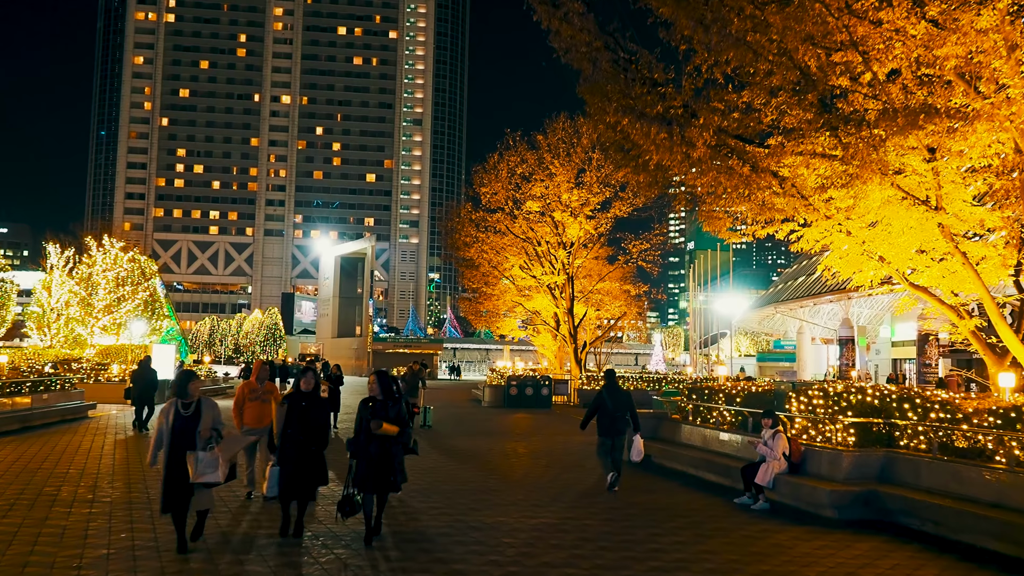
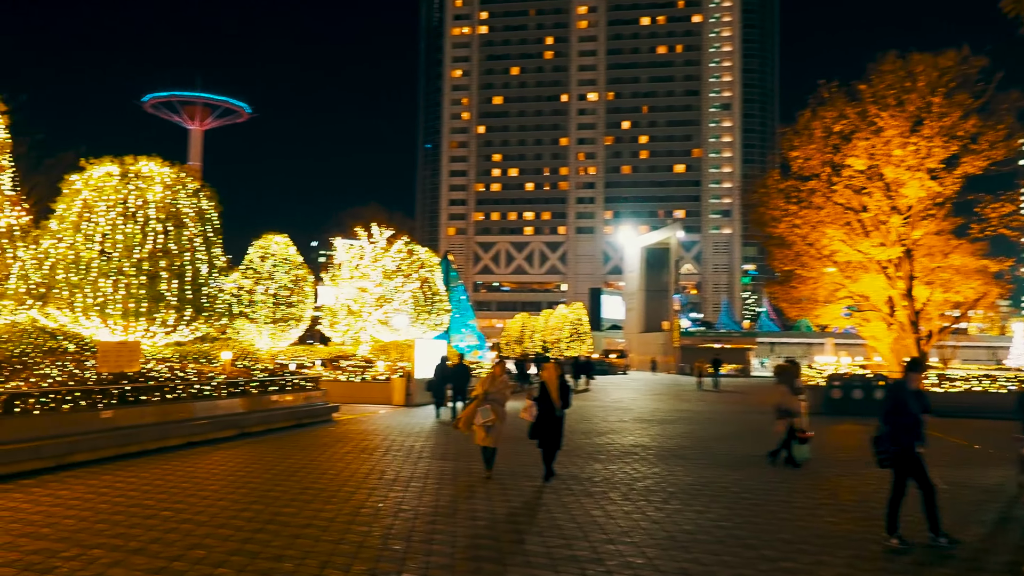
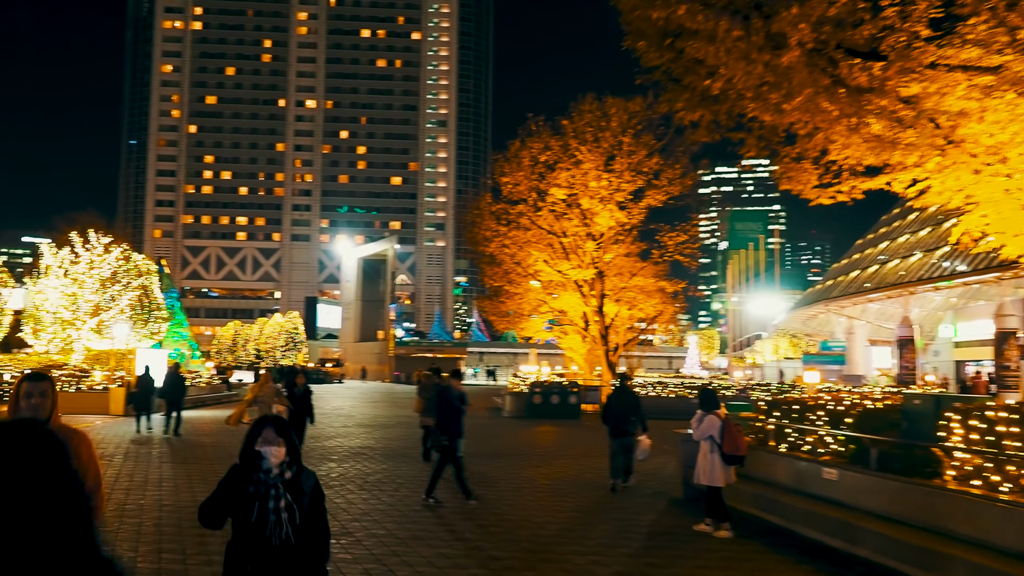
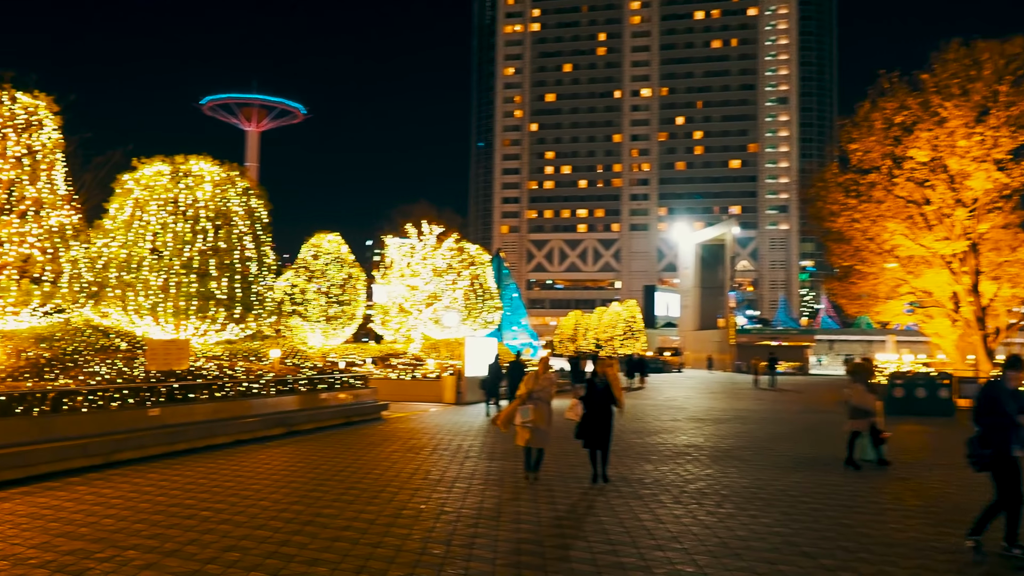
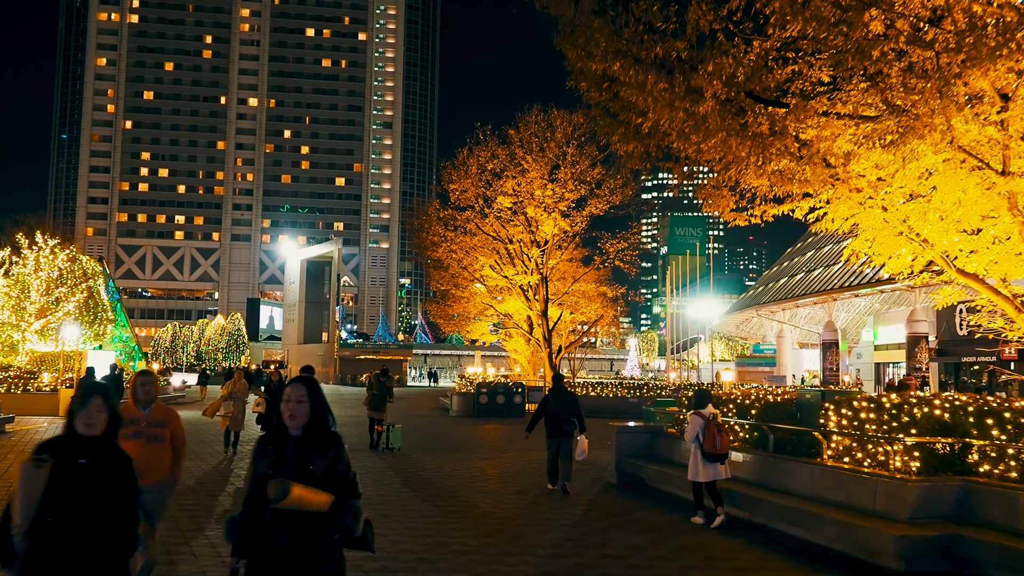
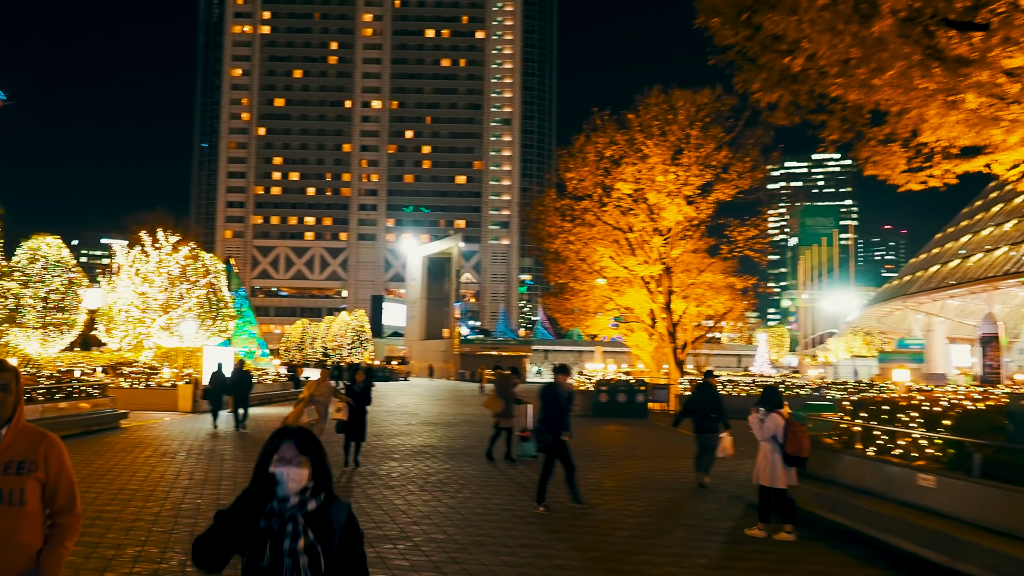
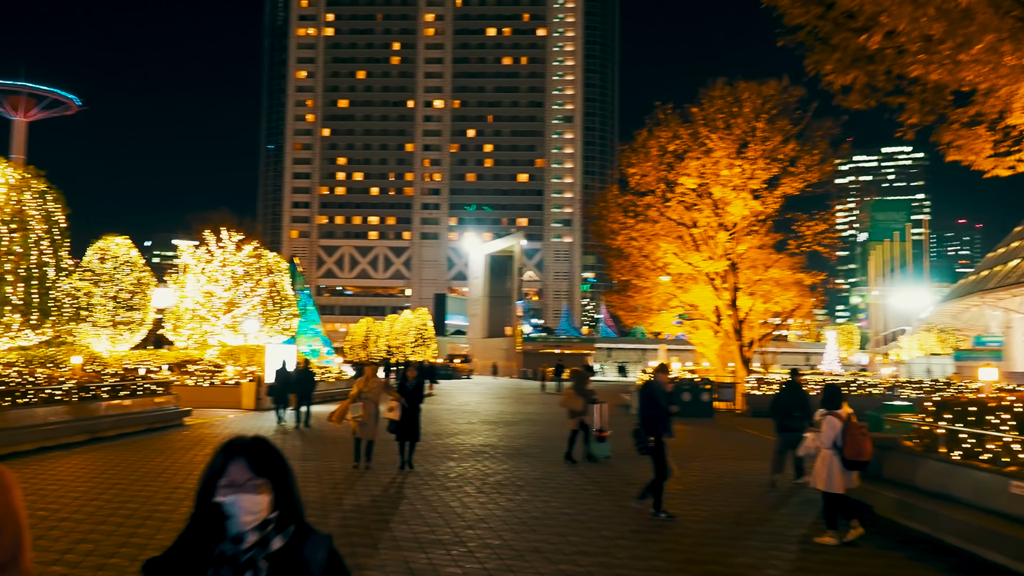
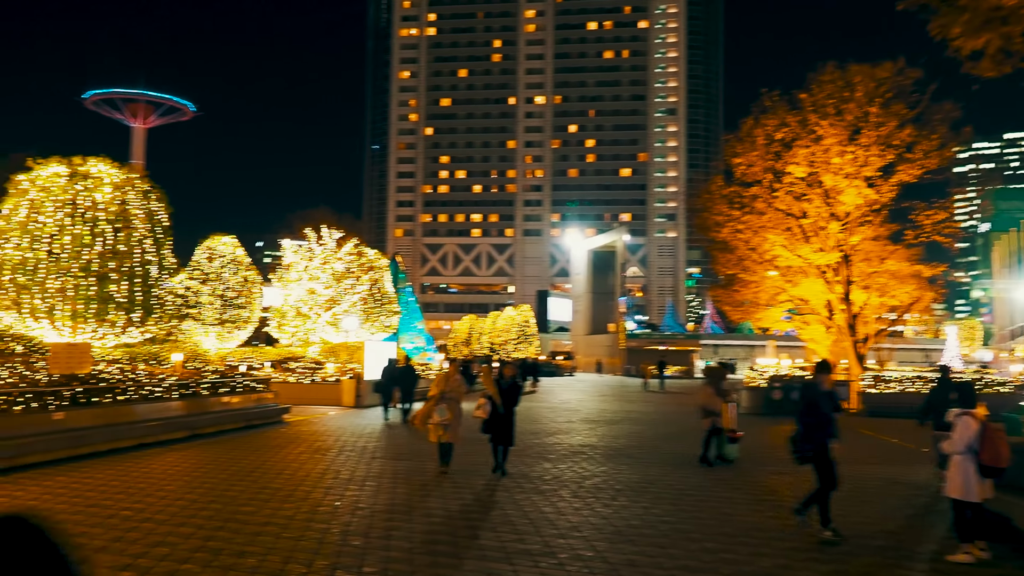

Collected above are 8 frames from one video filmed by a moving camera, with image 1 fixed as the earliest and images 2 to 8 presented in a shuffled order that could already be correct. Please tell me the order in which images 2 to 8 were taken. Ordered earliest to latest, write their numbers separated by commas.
5, 3, 6, 7, 8, 2, 4
